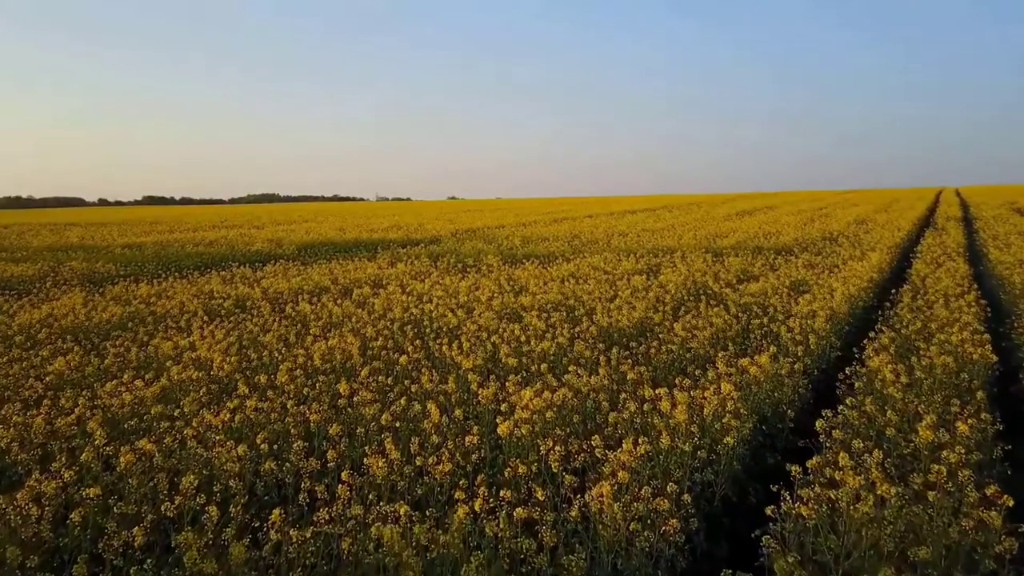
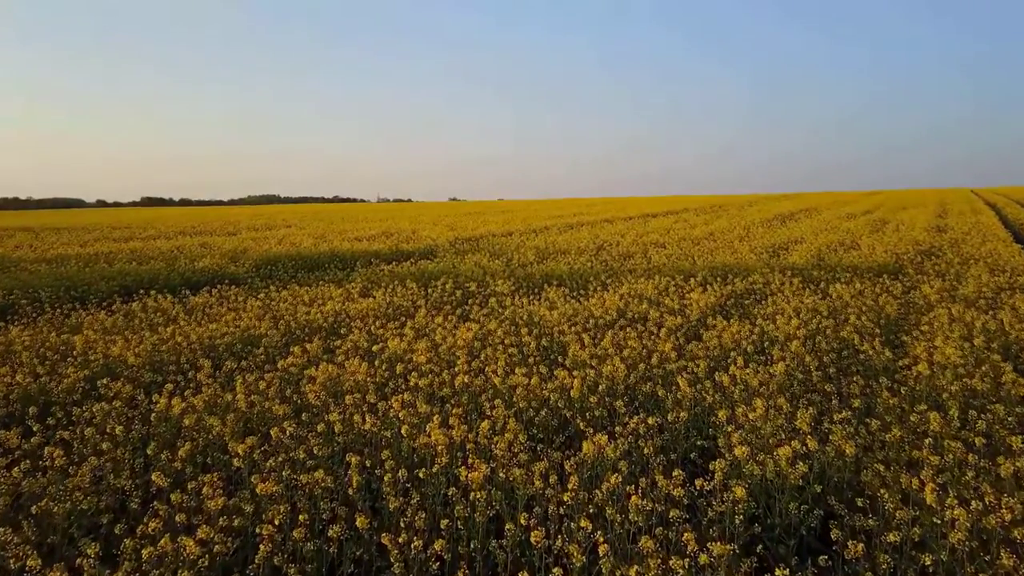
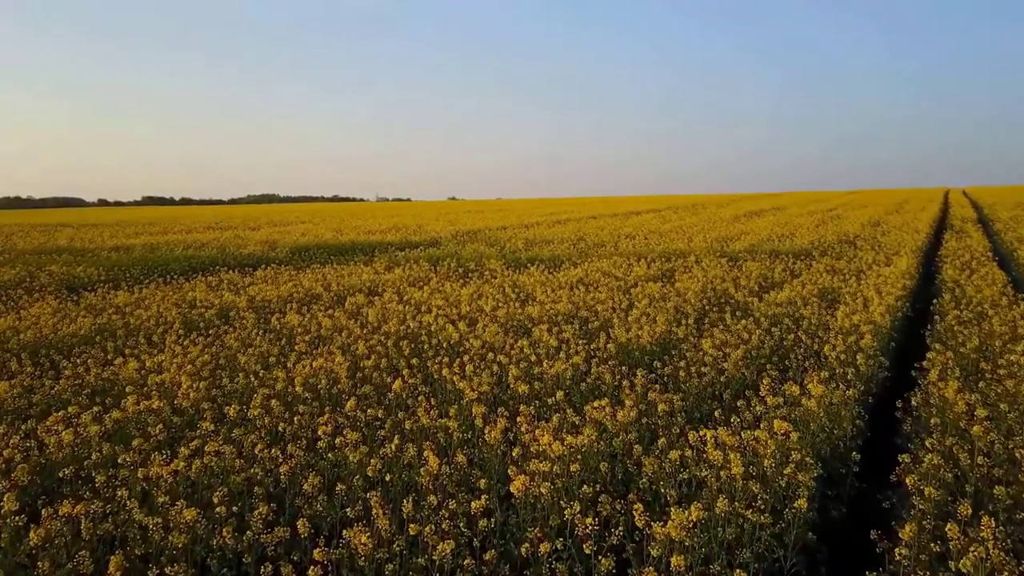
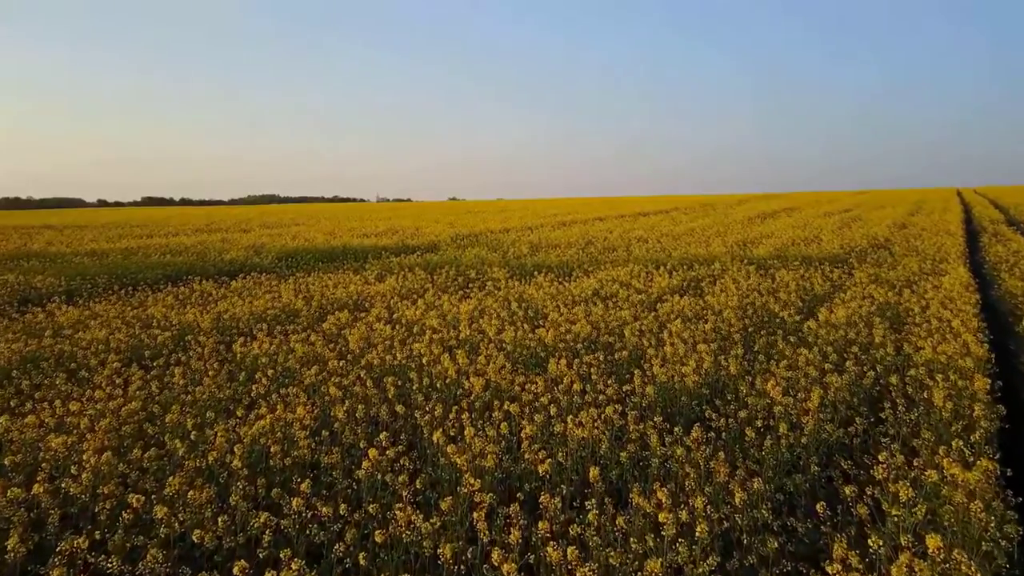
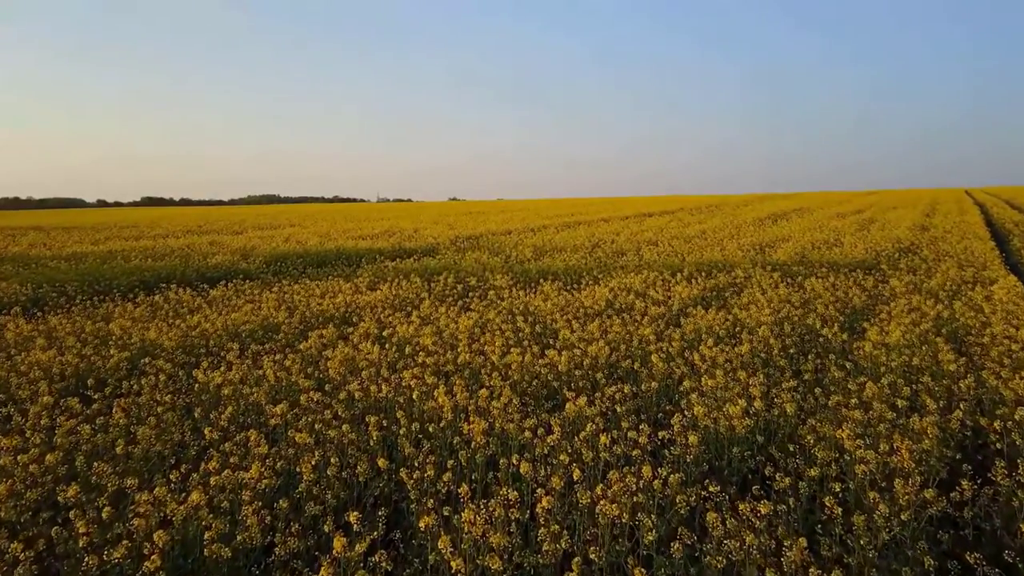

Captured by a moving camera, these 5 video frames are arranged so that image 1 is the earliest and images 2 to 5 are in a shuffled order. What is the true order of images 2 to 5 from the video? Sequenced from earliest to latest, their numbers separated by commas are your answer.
3, 4, 5, 2
